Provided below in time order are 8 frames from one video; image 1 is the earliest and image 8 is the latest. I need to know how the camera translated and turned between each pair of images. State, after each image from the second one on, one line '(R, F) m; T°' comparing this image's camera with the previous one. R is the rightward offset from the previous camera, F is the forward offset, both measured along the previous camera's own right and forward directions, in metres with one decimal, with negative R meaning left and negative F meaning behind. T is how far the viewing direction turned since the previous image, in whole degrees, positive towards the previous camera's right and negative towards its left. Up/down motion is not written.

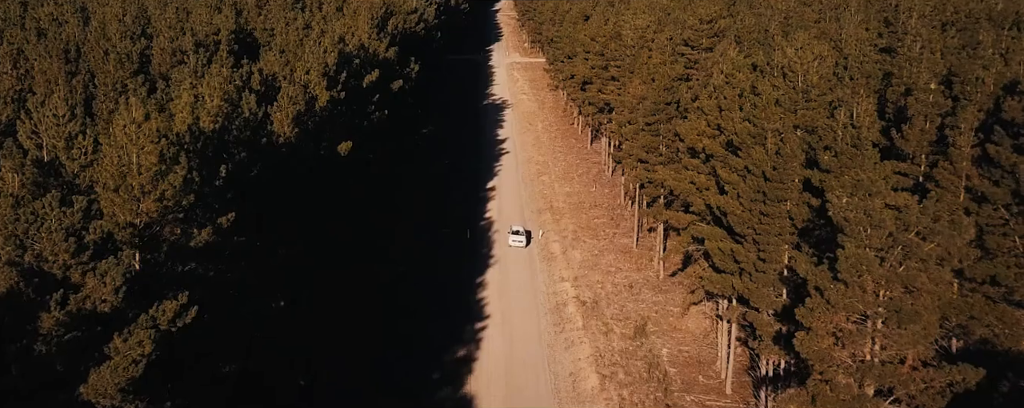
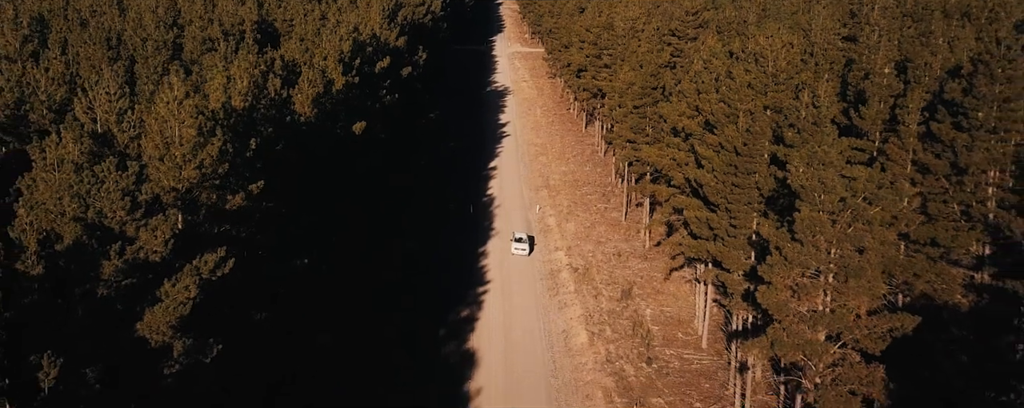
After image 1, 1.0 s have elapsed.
(+0.2, -2.2) m; 0°
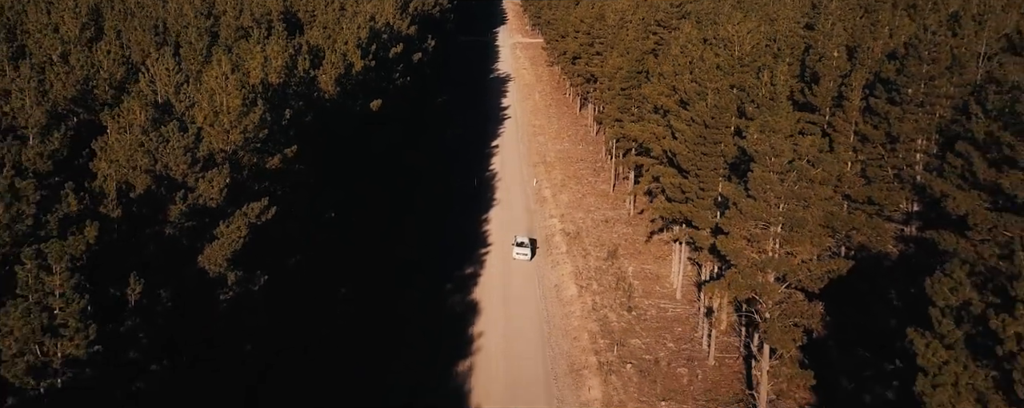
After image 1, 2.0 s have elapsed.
(+0.3, -3.2) m; 0°
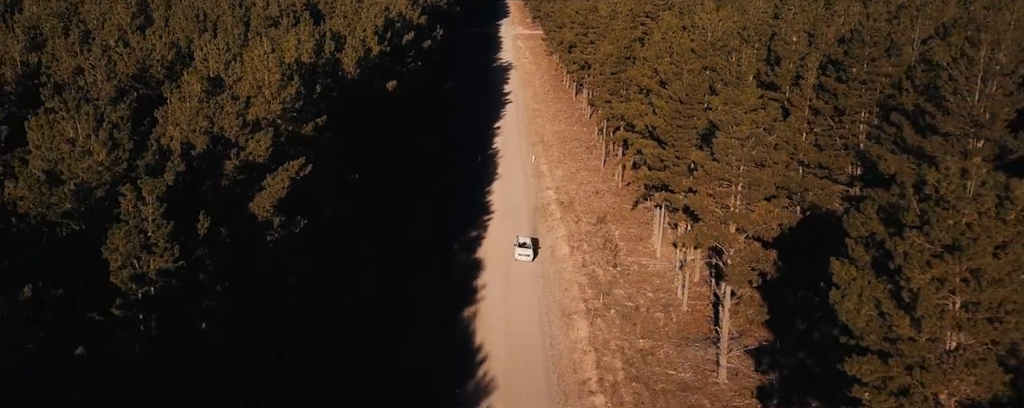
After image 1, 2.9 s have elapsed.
(+0.2, -3.5) m; 0°
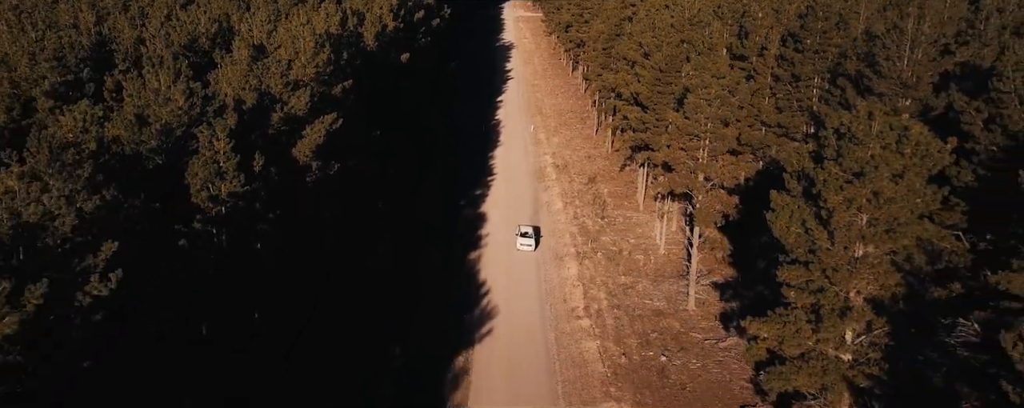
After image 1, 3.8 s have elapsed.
(+0.1, -4.0) m; 0°
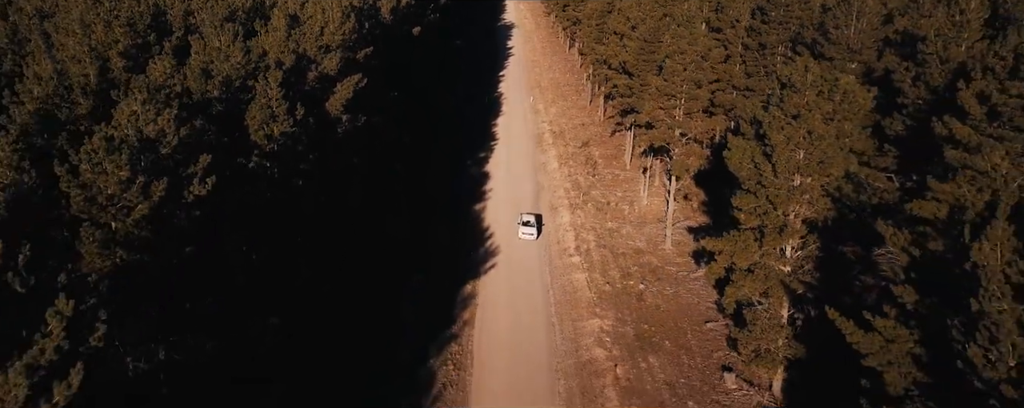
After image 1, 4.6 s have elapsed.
(0.0, -4.2) m; 0°
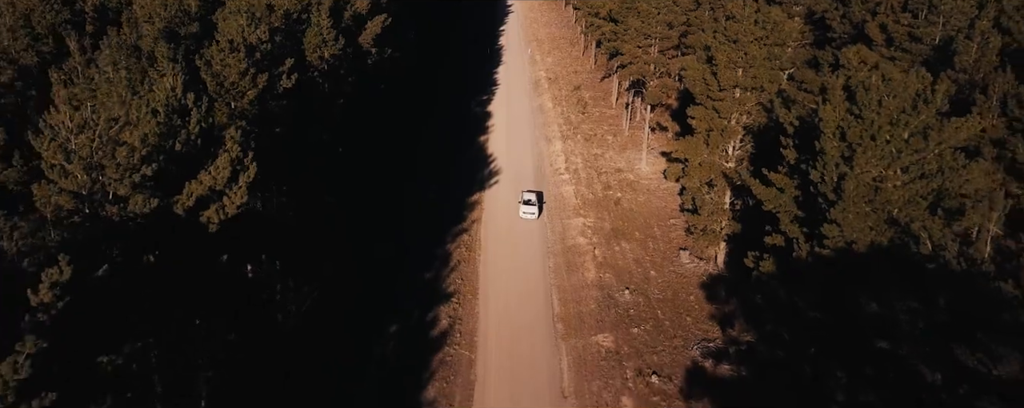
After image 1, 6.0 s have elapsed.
(-0.1, -6.4) m; 0°
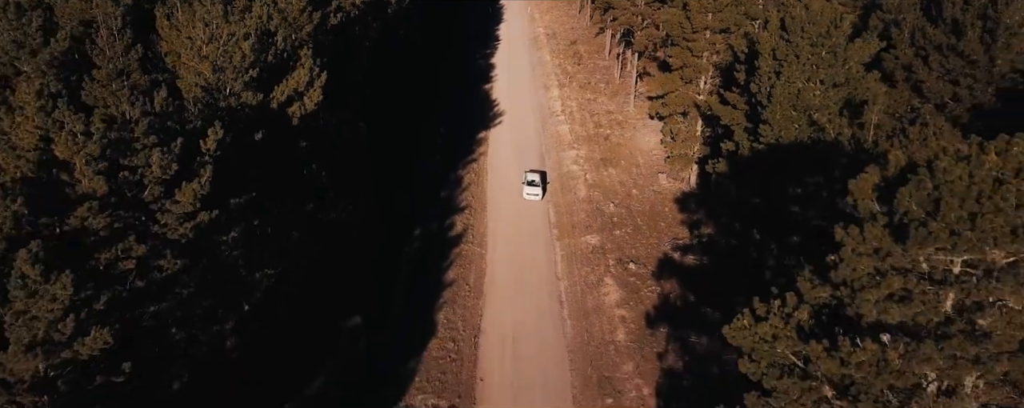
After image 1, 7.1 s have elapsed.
(-0.3, -5.3) m; 0°
